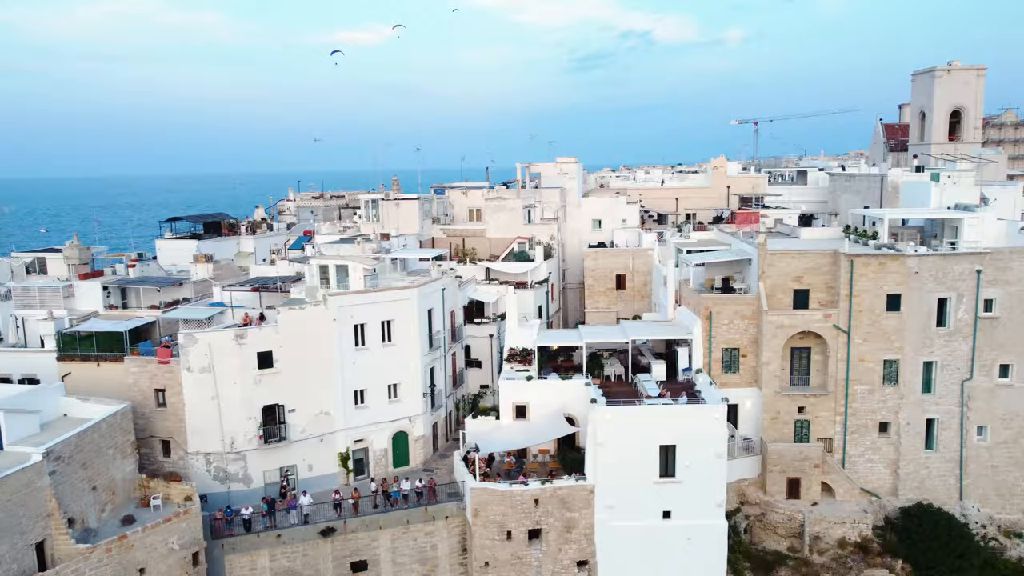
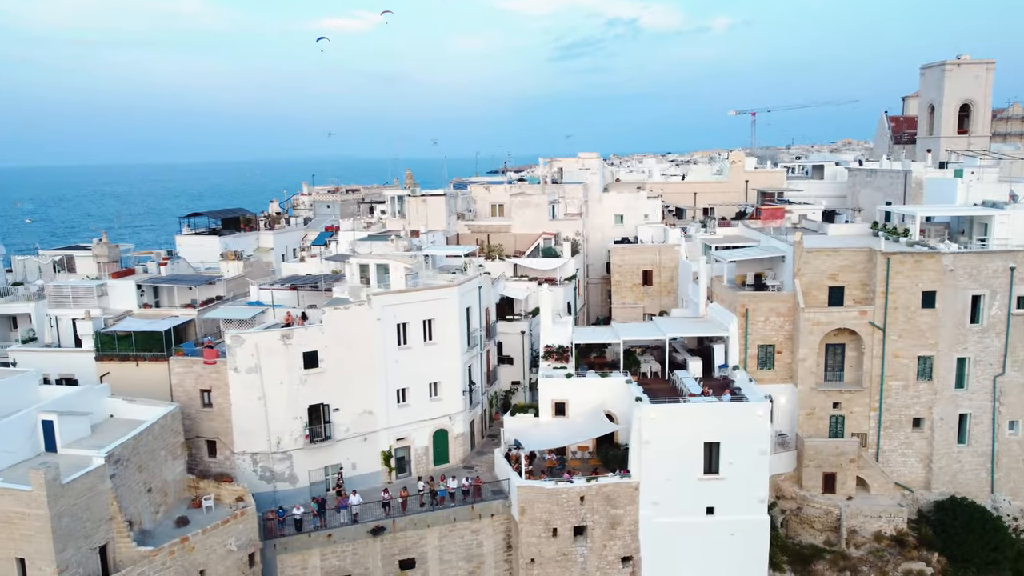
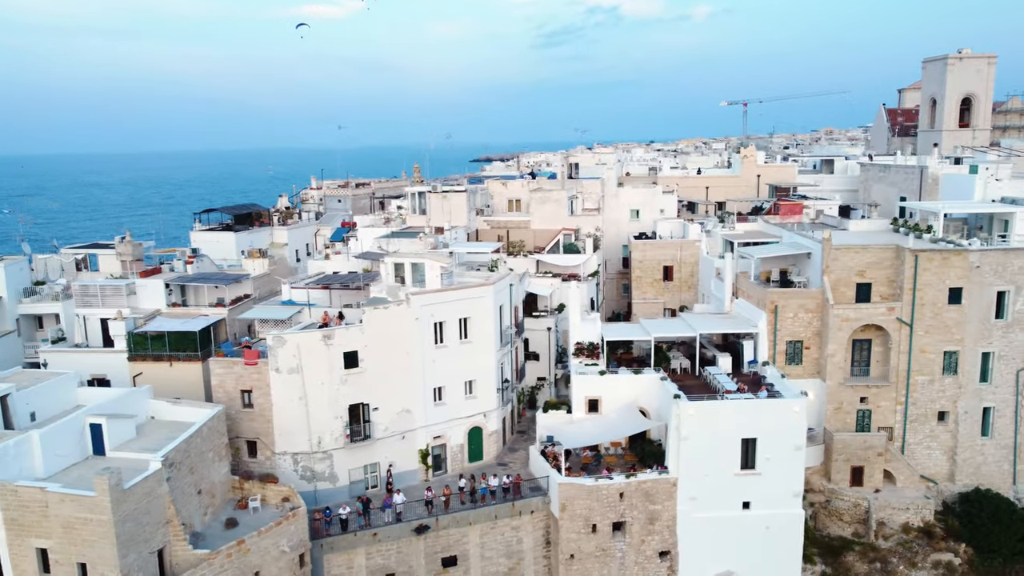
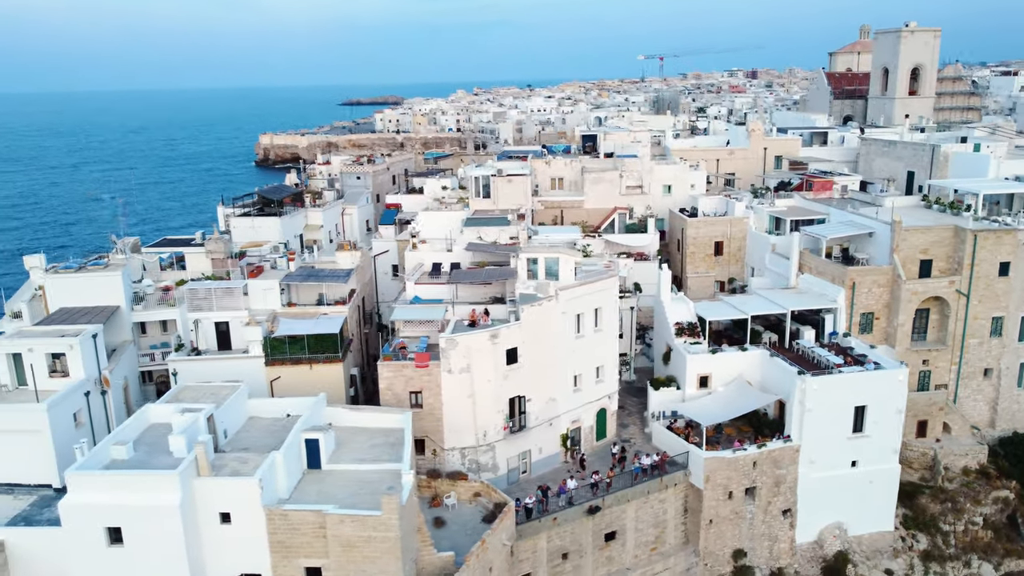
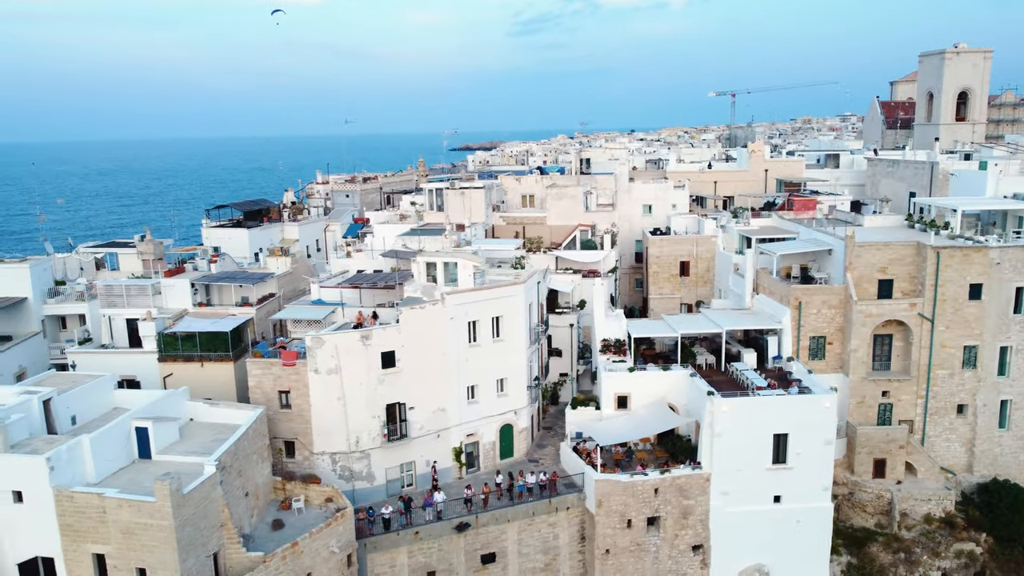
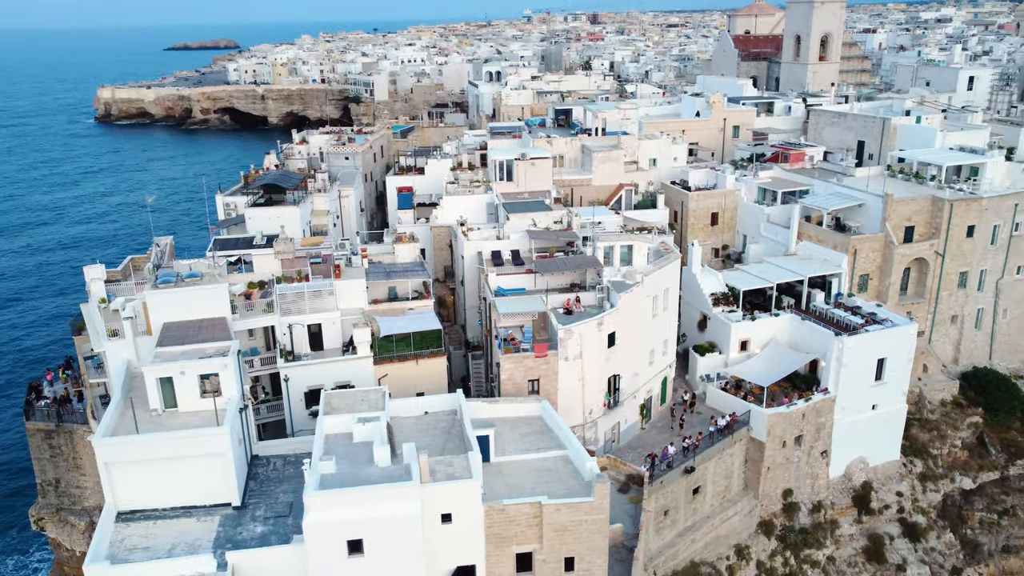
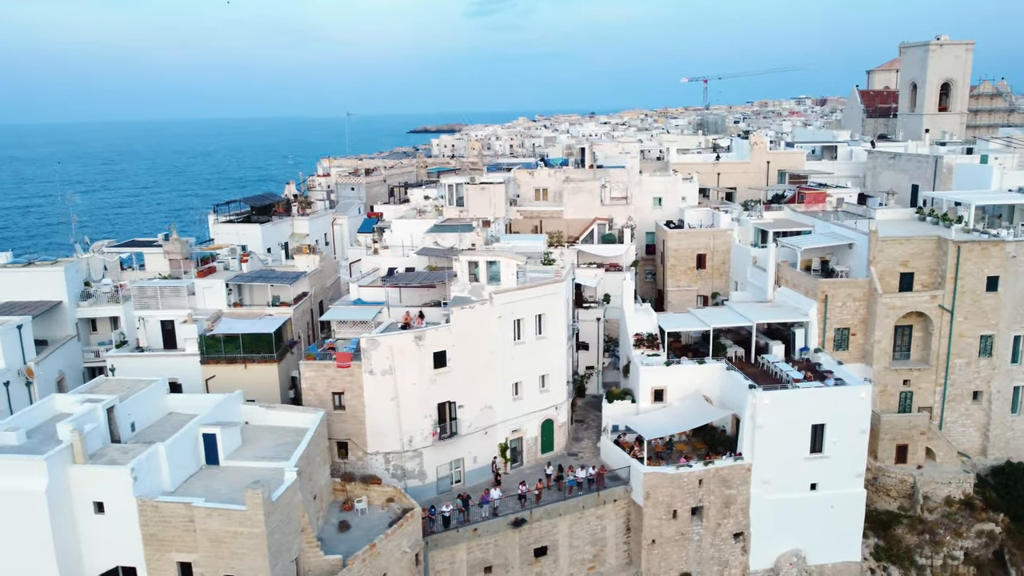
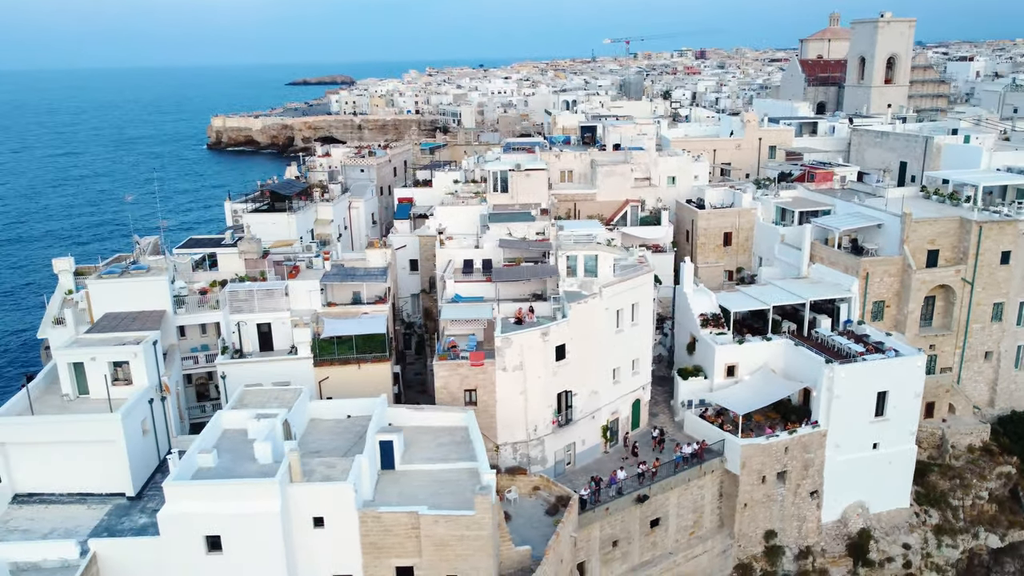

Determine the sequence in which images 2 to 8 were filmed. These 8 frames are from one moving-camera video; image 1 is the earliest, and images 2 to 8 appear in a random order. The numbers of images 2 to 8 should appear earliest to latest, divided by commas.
2, 3, 5, 7, 4, 8, 6
